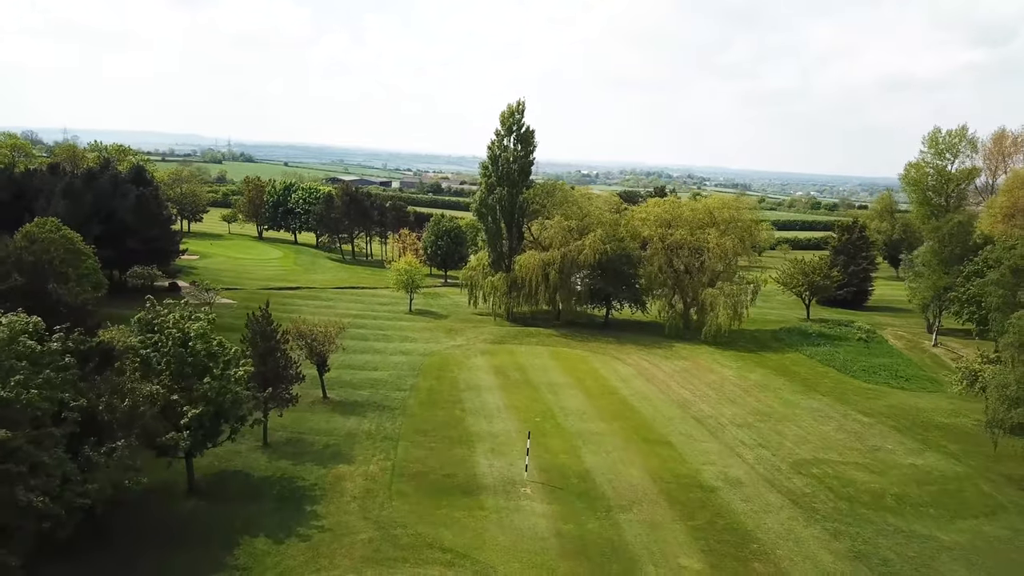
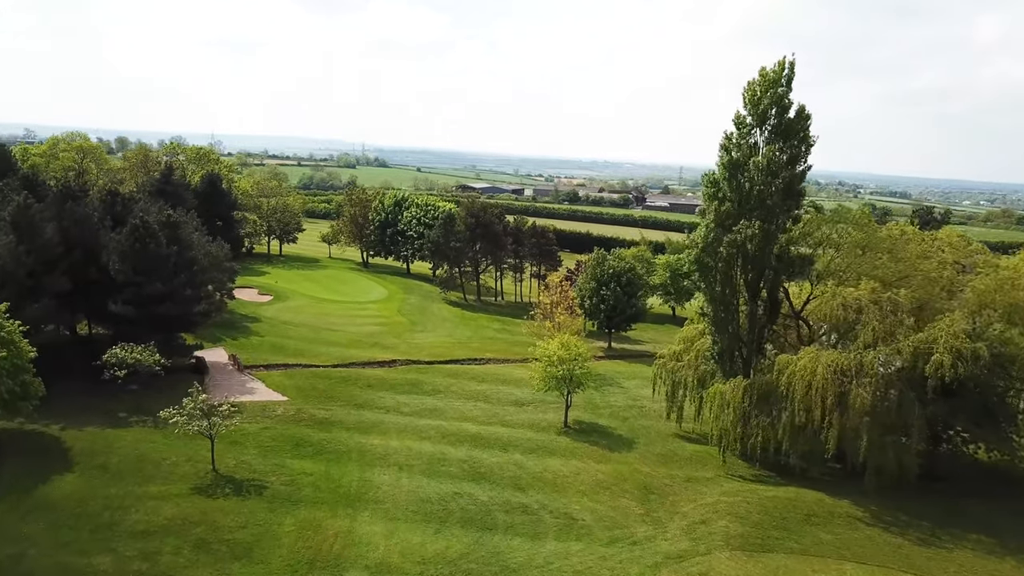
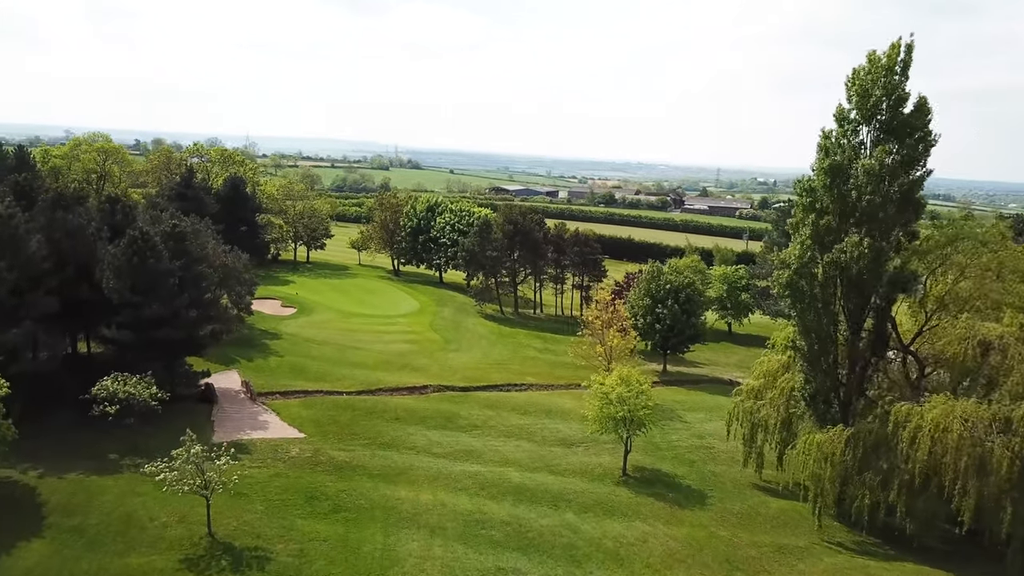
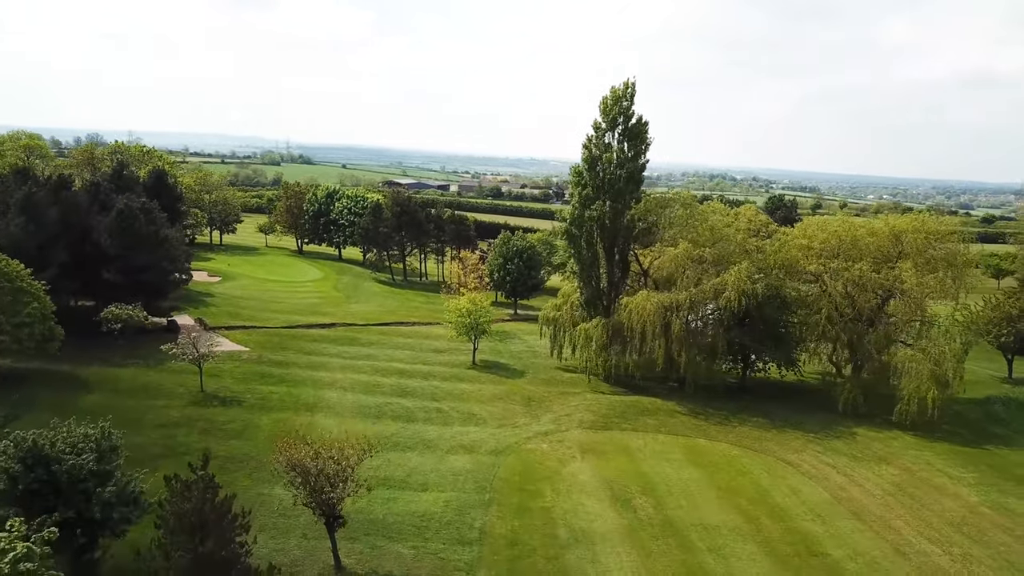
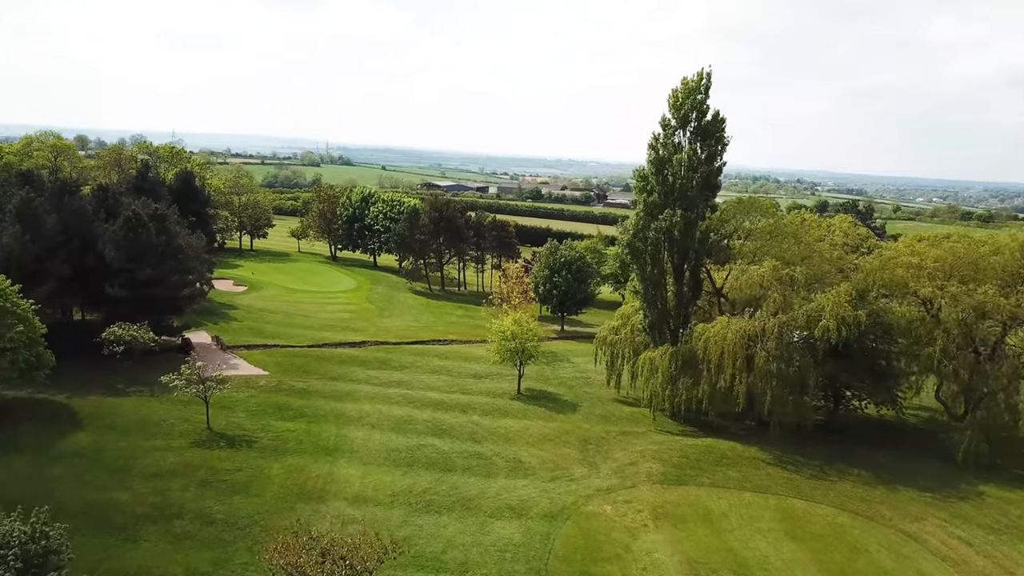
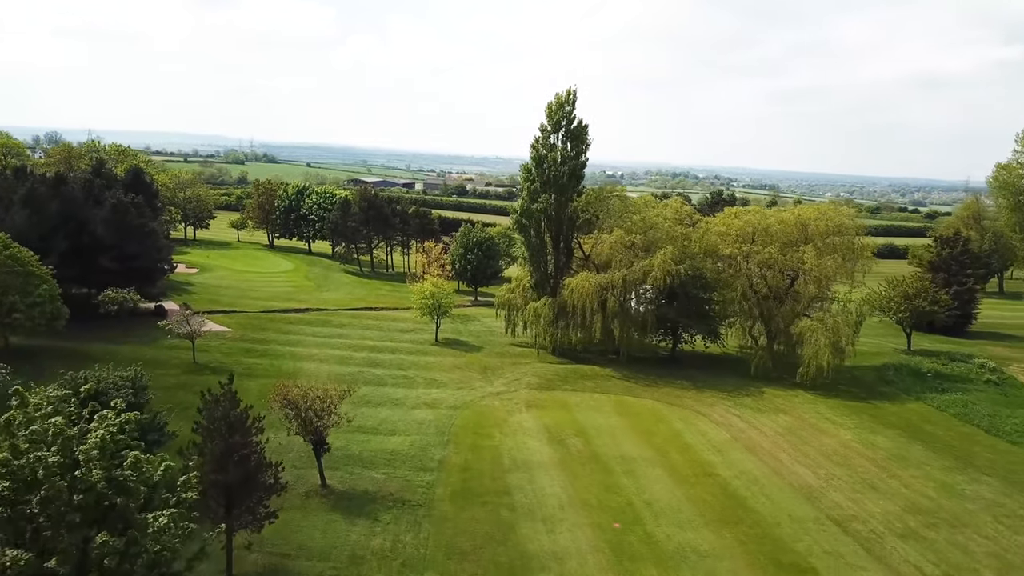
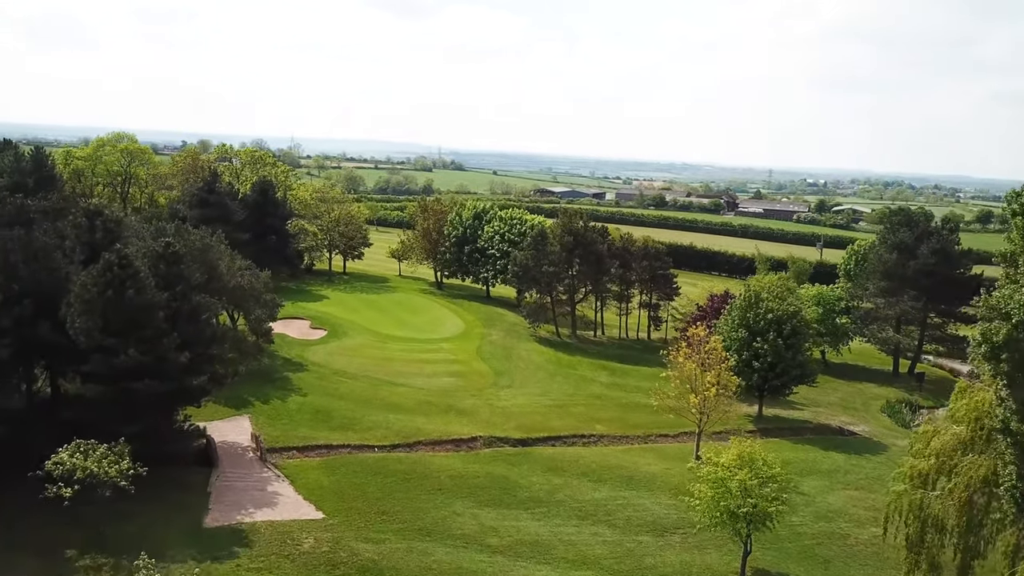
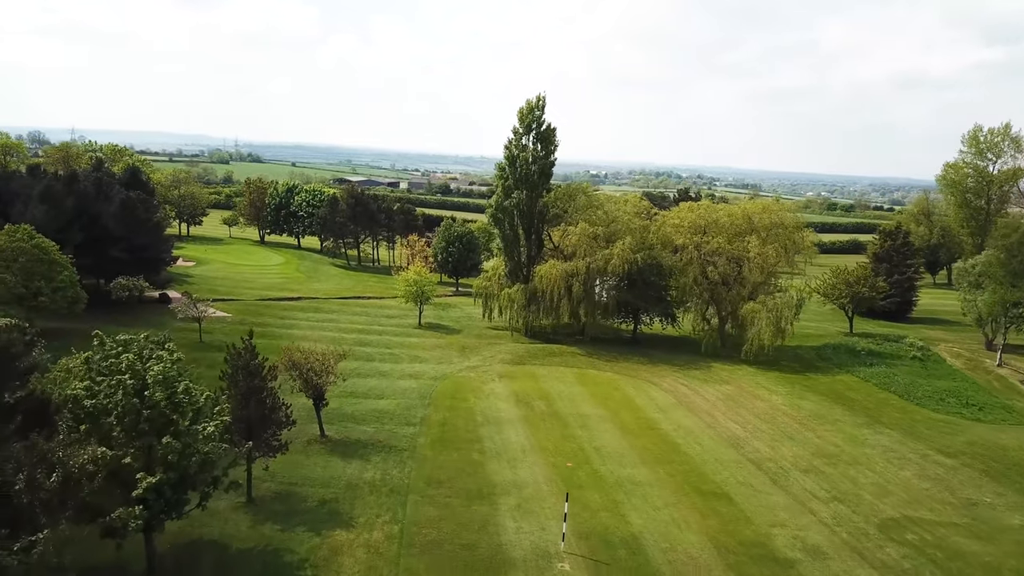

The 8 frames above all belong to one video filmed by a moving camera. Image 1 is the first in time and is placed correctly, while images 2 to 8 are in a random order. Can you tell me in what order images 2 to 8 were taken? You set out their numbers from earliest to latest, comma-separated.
8, 6, 4, 5, 2, 3, 7
